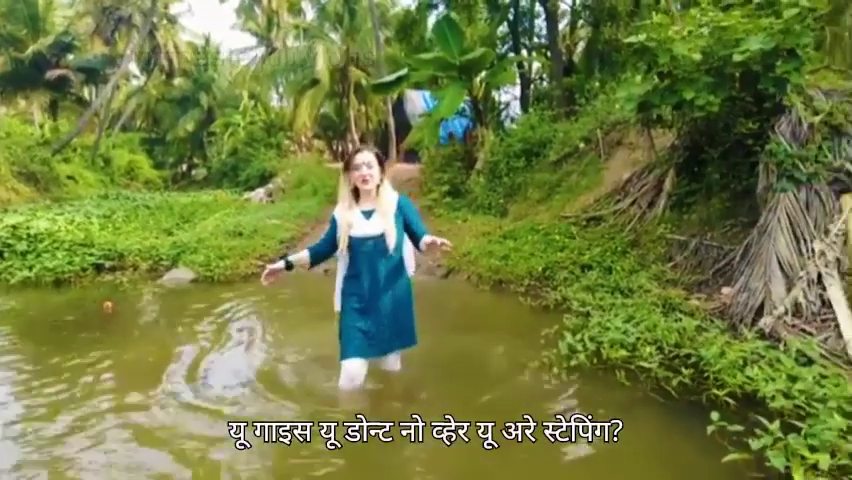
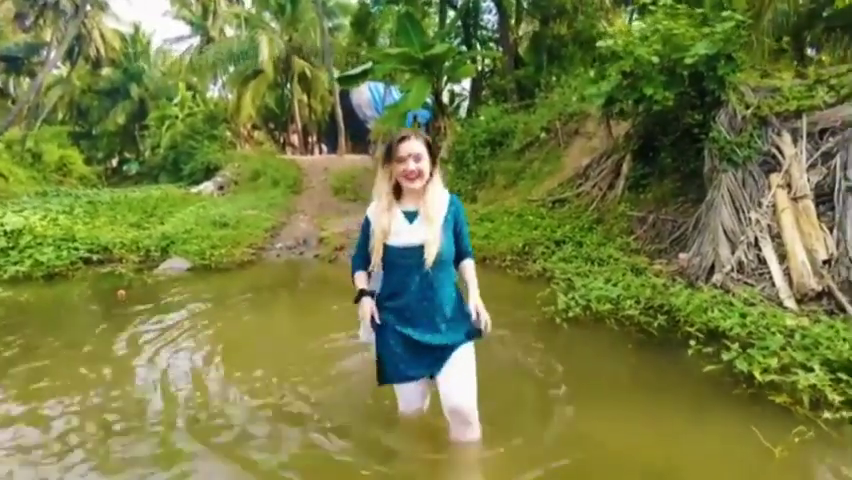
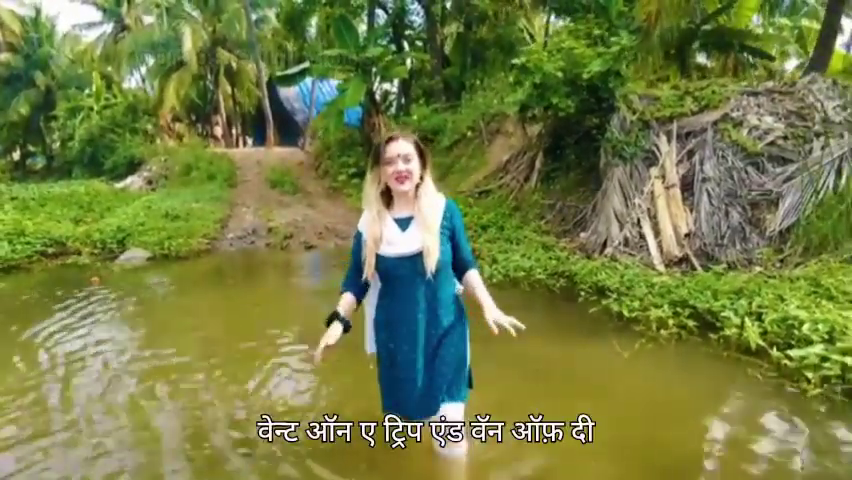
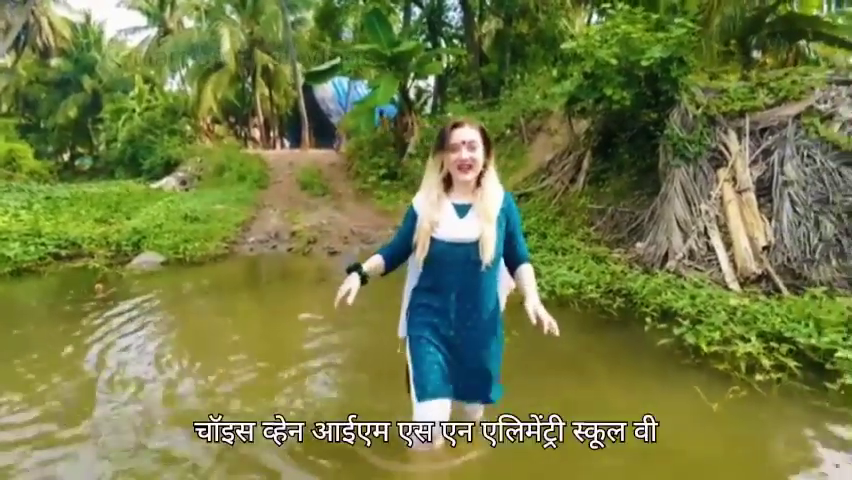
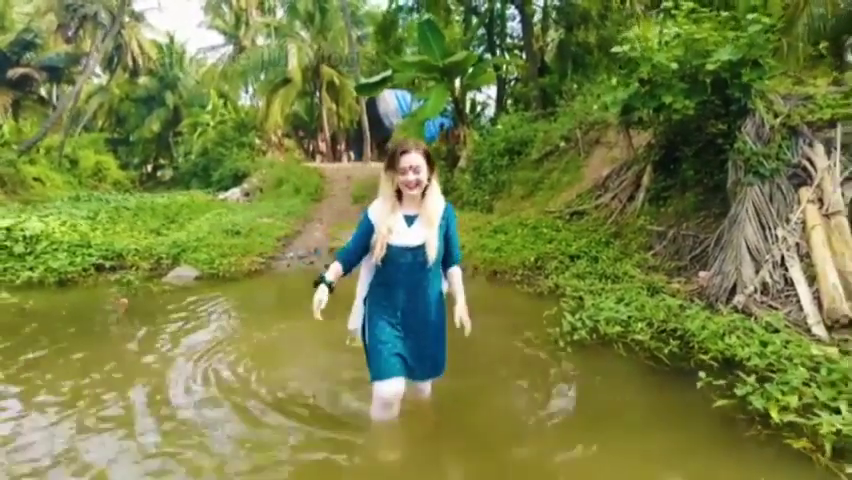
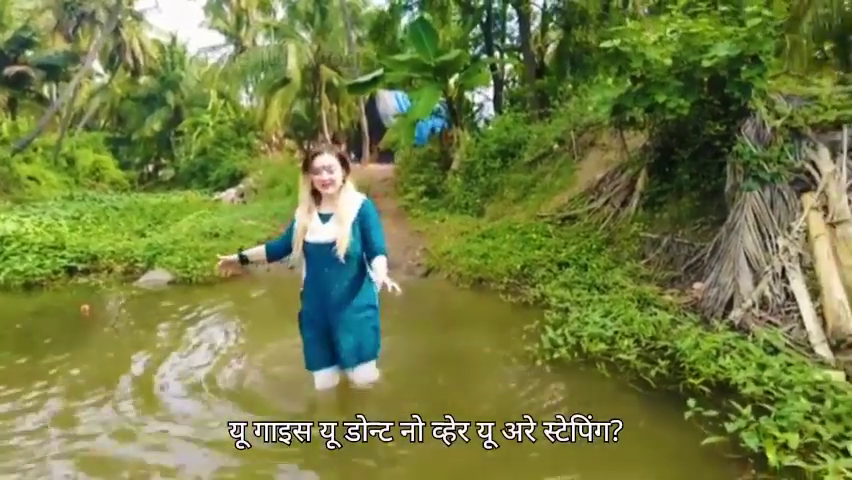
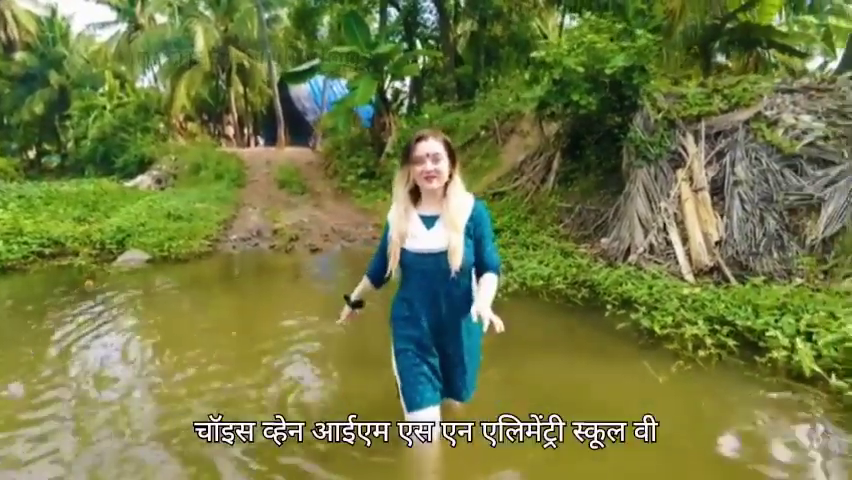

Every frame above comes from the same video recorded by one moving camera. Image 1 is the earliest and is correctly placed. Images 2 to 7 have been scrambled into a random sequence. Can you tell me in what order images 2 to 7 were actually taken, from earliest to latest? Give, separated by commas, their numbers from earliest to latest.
6, 5, 2, 4, 7, 3
